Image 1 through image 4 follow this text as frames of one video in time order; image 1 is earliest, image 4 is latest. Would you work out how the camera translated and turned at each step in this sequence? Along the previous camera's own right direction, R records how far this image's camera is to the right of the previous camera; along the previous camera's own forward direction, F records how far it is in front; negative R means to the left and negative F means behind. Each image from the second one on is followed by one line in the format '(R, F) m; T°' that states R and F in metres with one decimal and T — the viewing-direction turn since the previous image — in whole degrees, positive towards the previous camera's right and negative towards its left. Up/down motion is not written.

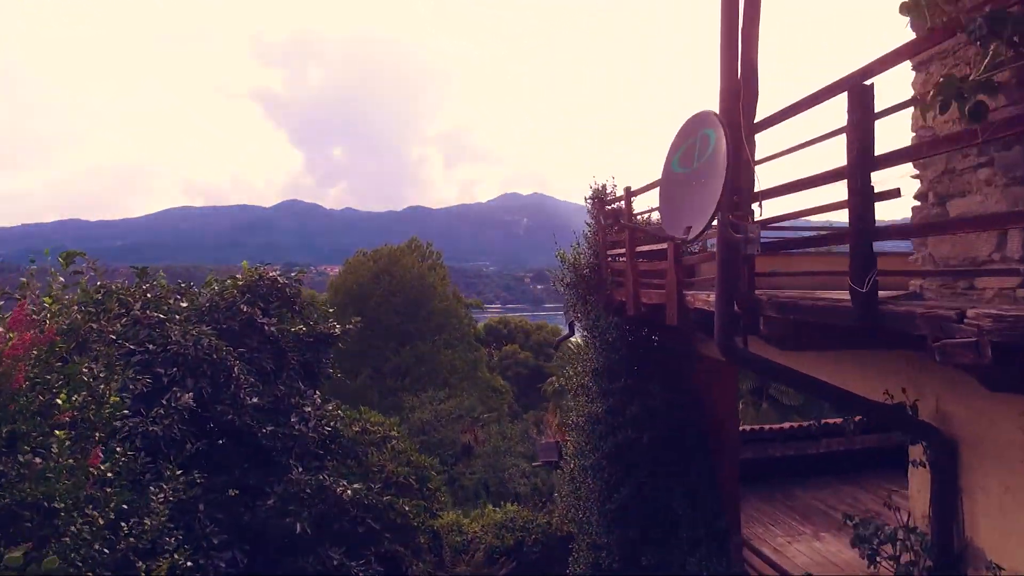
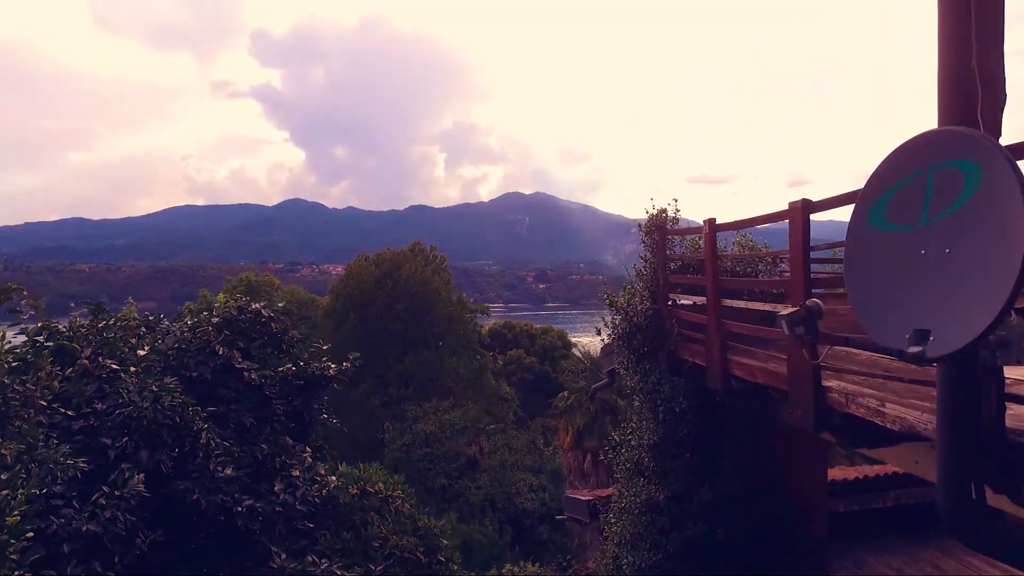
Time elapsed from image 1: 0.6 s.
(-0.1, +0.5) m; 0°
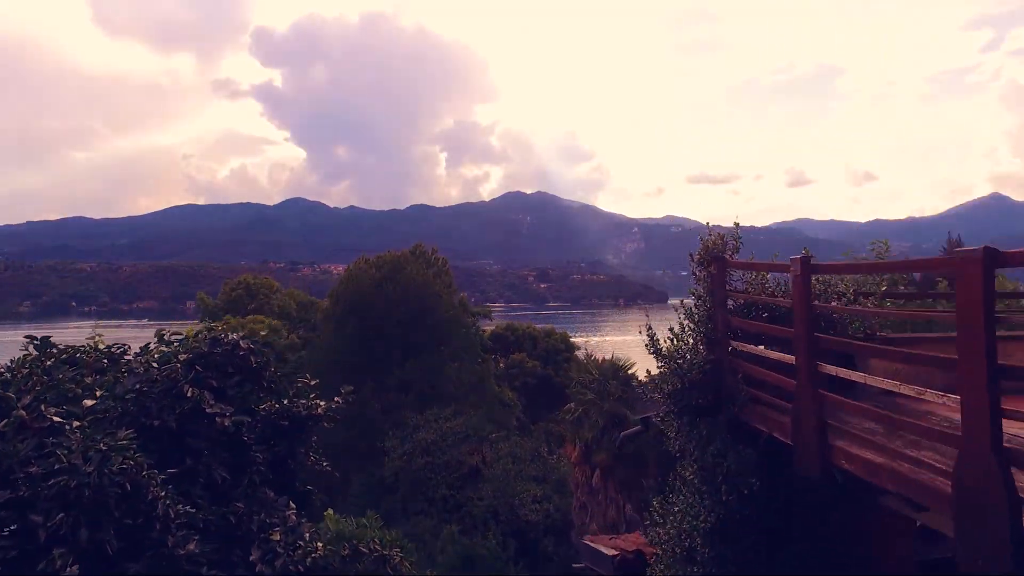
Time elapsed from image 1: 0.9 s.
(0.0, +0.4) m; 0°
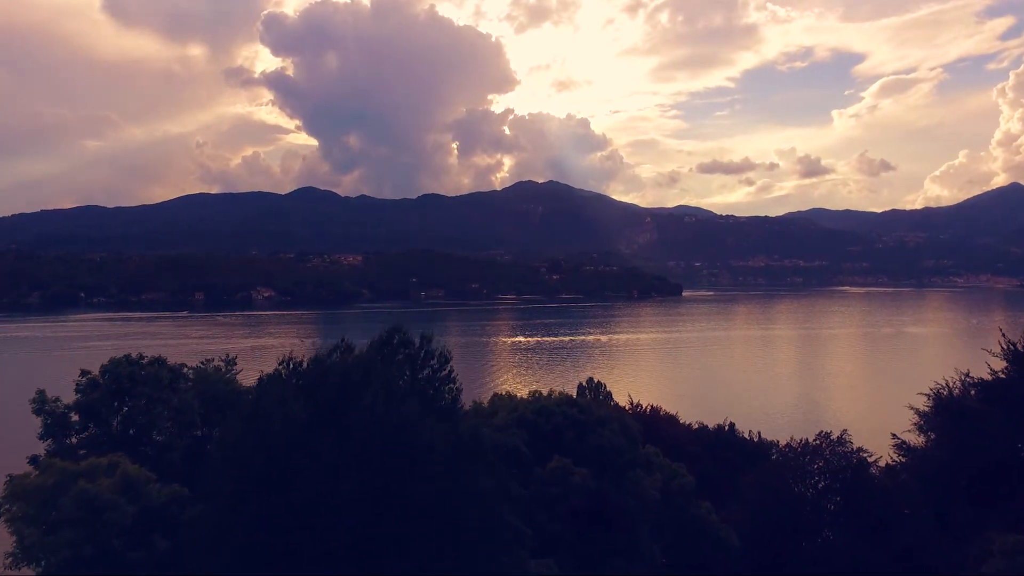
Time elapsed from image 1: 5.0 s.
(-0.5, +8.1) m; -1°
